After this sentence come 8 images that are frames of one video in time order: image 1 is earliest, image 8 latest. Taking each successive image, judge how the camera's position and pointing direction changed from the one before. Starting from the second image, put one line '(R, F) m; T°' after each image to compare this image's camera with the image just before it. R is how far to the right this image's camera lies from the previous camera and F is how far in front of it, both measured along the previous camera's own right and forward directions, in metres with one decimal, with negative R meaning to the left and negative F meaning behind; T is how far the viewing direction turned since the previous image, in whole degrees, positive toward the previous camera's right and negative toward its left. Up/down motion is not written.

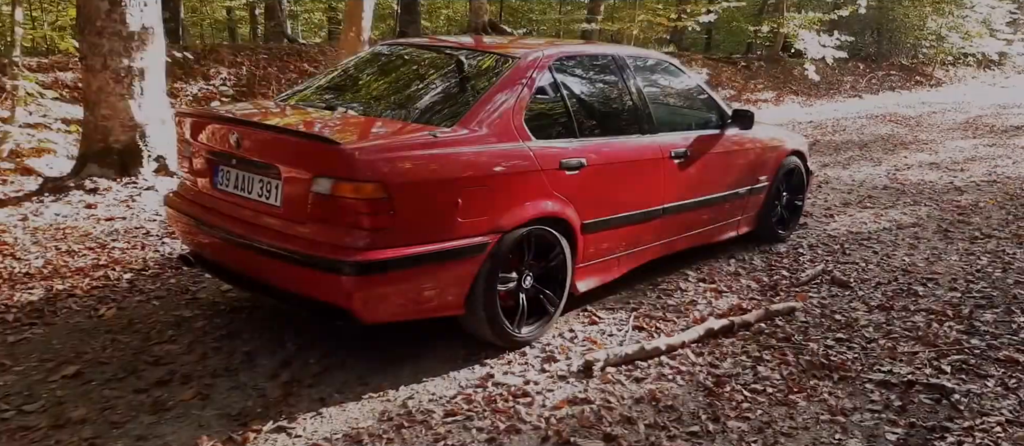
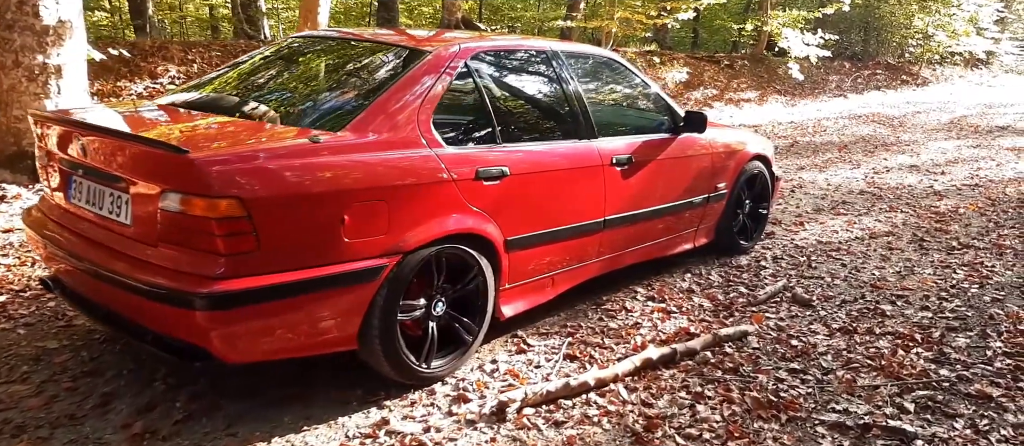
(+0.4, +0.5) m; +1°
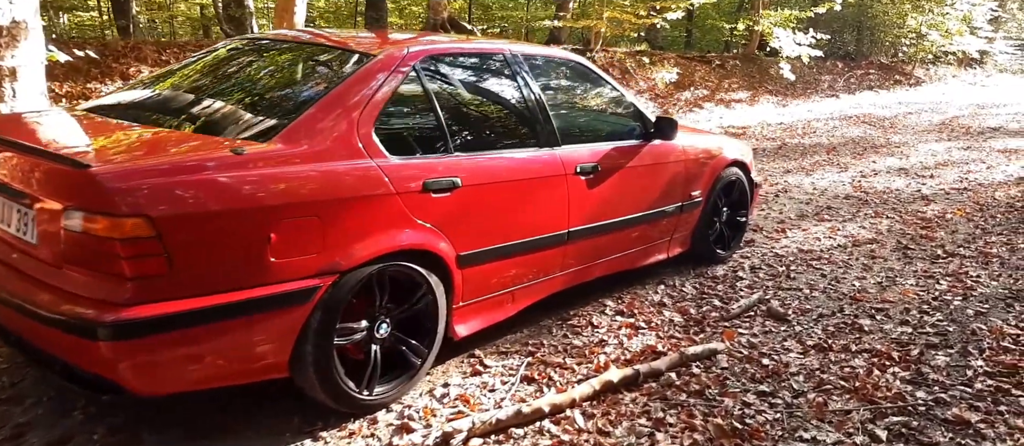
(+0.2, +0.2) m; 0°
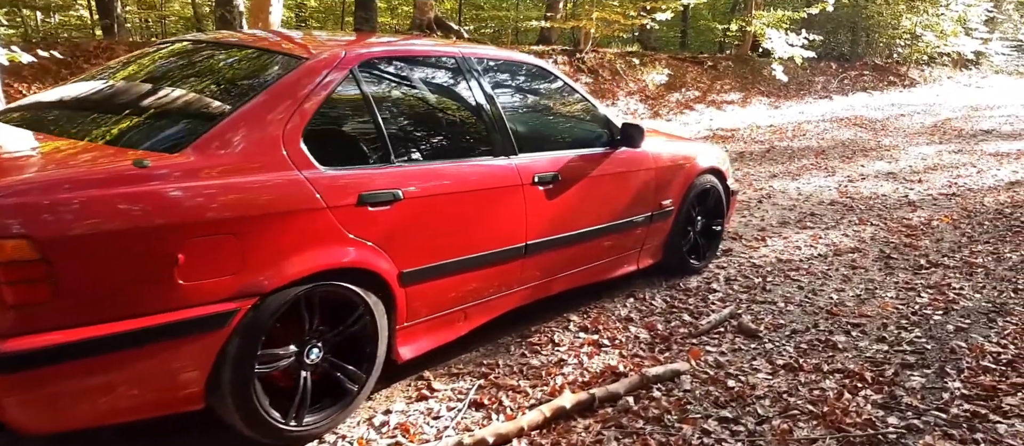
(+0.2, +0.2) m; 0°
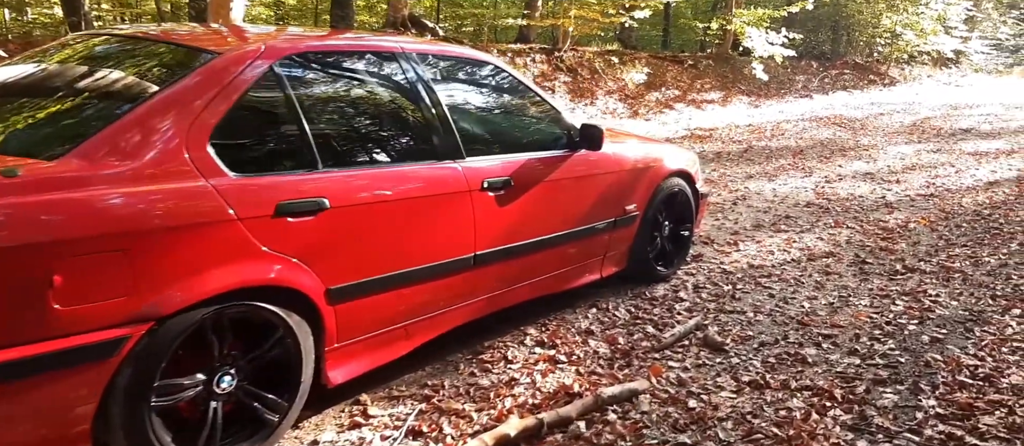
(+0.2, +0.3) m; +1°
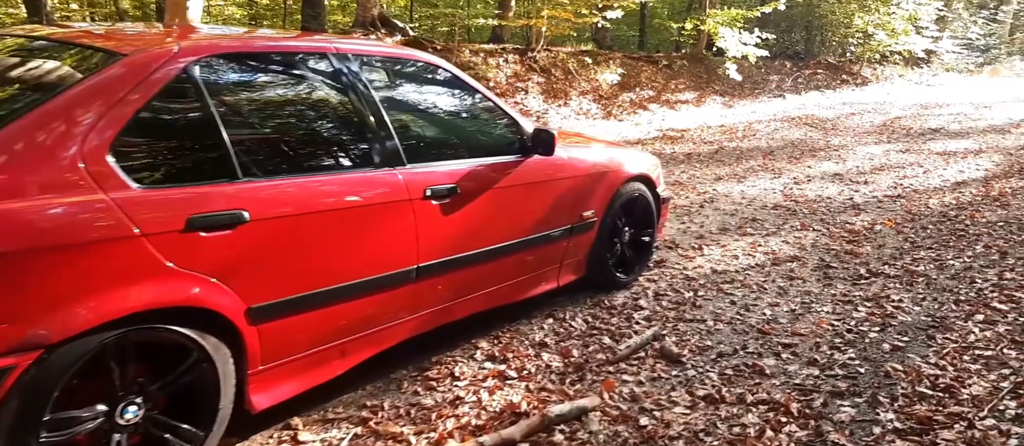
(+0.2, +0.2) m; +2°
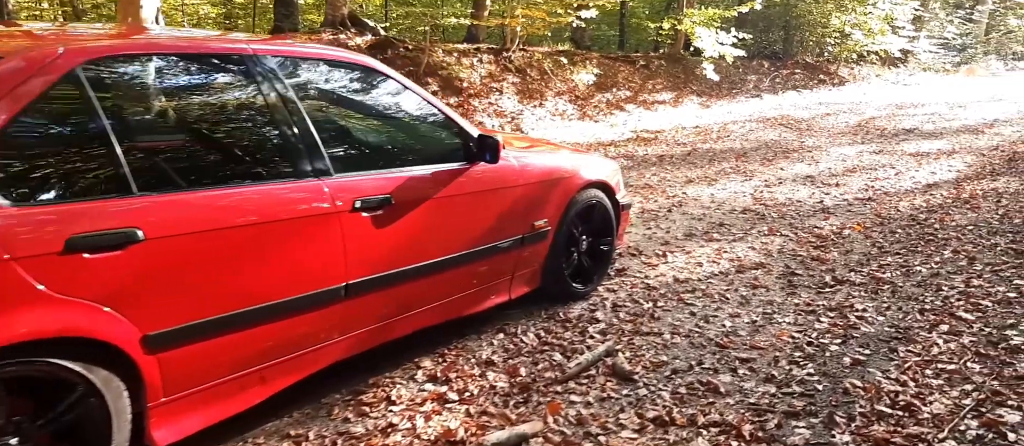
(+0.2, +0.2) m; +1°
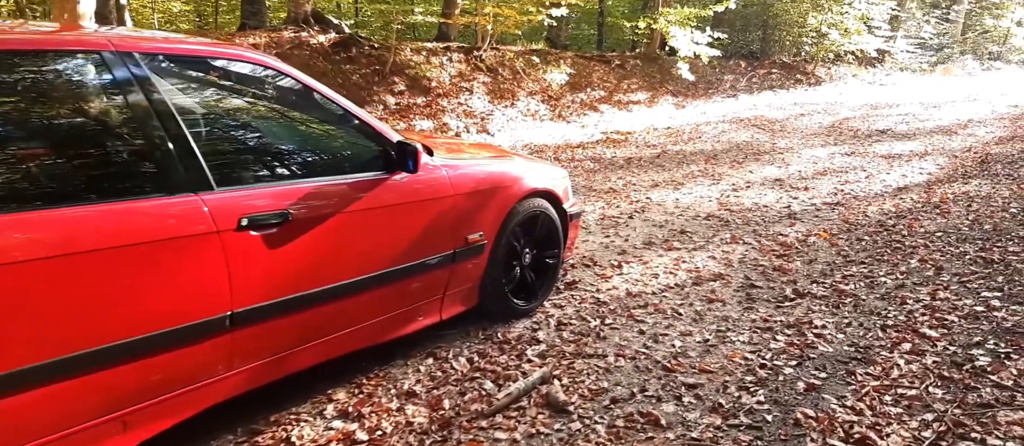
(+0.3, +0.3) m; +1°
